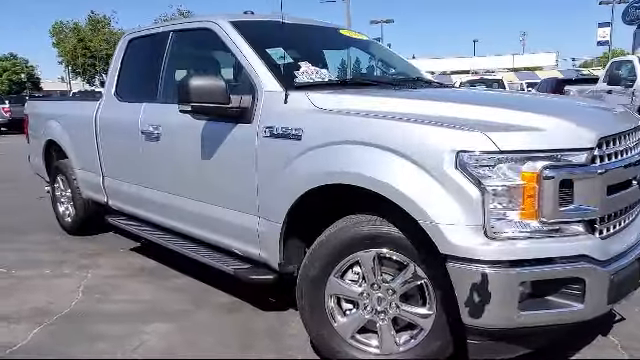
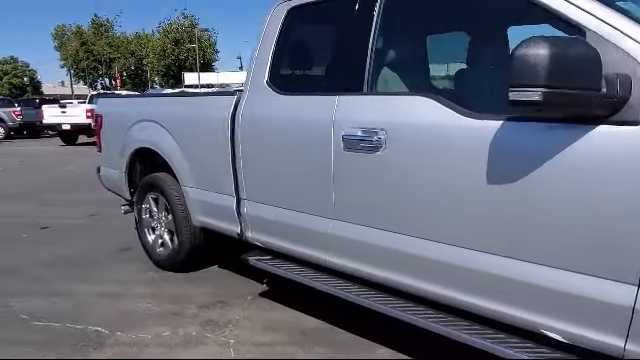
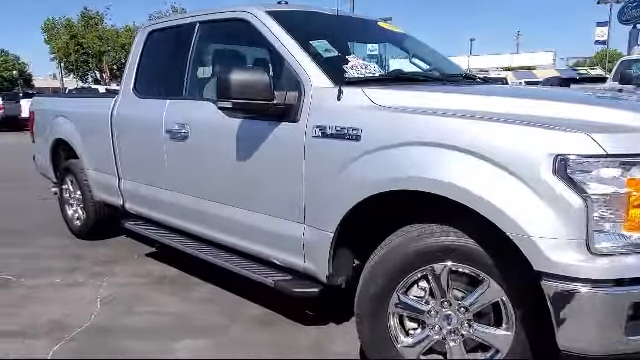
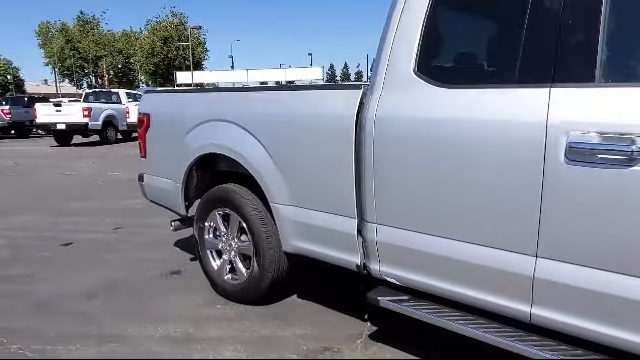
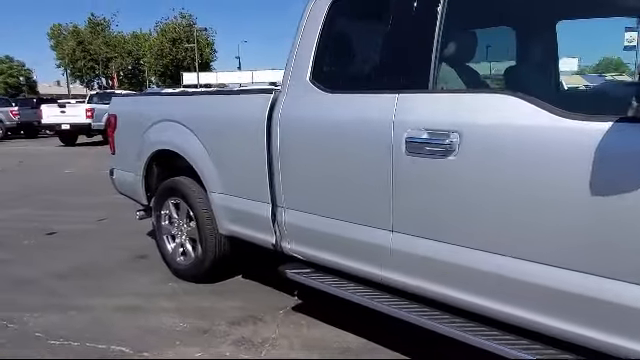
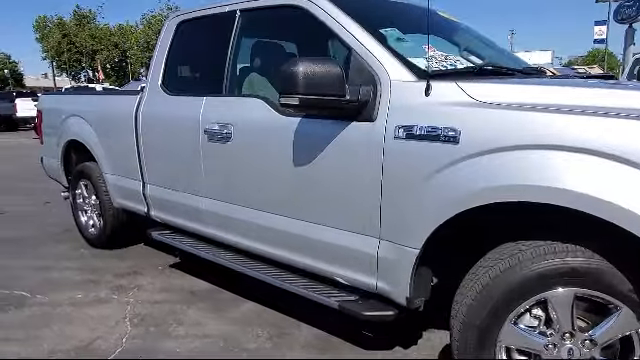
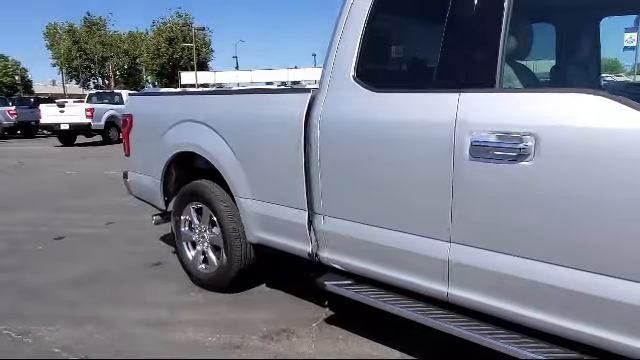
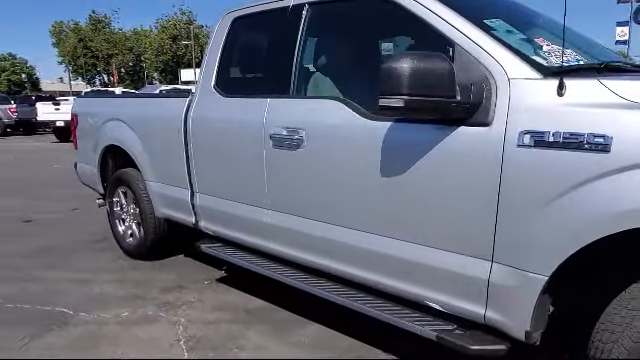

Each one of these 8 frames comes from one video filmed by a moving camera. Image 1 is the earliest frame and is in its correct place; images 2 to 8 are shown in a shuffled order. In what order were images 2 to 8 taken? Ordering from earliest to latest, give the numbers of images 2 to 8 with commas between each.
3, 6, 8, 2, 5, 7, 4
